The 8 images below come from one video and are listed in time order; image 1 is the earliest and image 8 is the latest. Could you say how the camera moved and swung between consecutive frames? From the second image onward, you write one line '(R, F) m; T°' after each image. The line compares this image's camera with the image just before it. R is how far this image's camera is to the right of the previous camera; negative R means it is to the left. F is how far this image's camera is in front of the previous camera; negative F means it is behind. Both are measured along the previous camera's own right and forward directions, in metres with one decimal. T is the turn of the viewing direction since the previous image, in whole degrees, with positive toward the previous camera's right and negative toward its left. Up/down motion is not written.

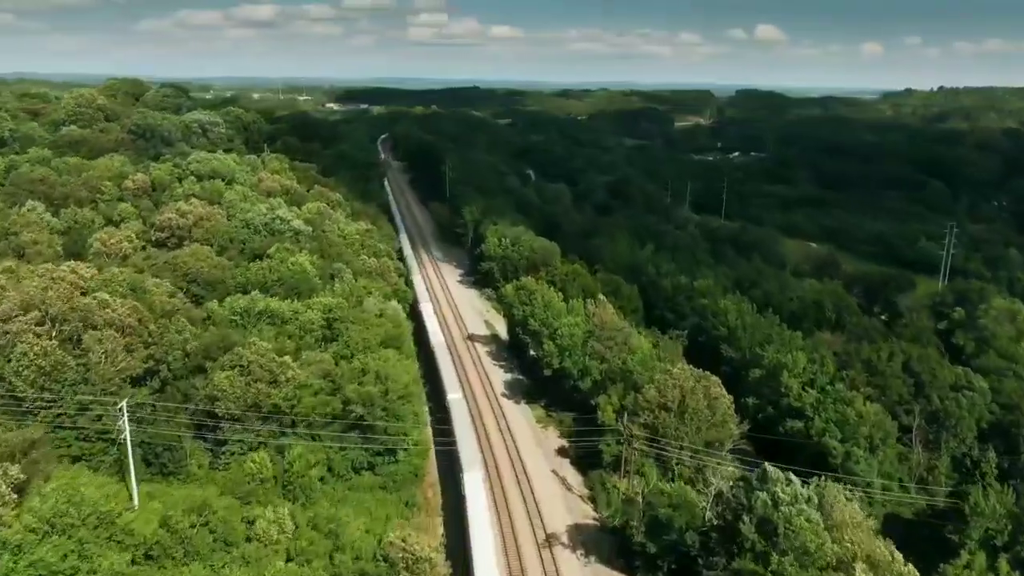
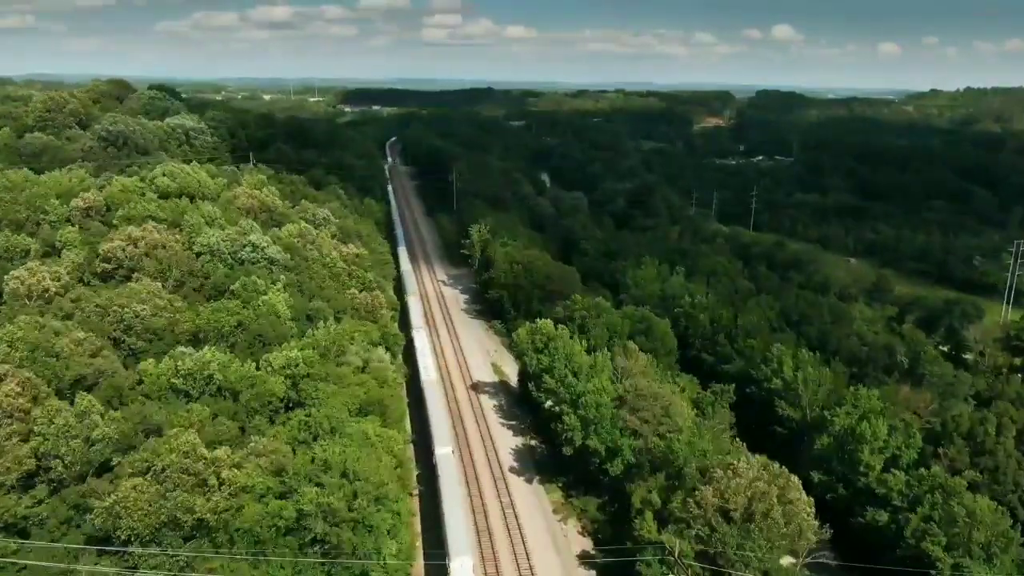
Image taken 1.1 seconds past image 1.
(+0.1, +8.6) m; -1°
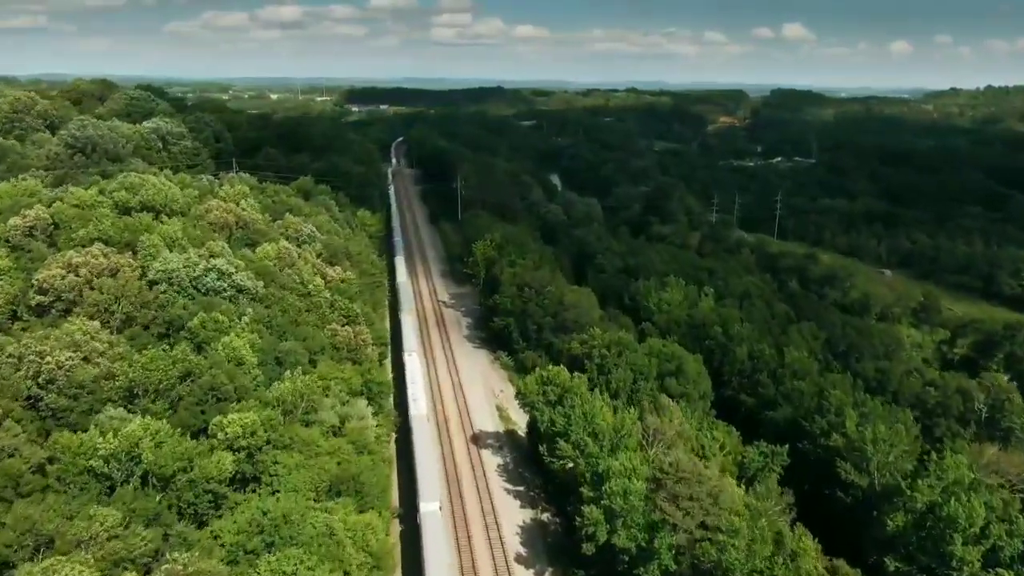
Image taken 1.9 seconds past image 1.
(+0.1, +7.0) m; -1°
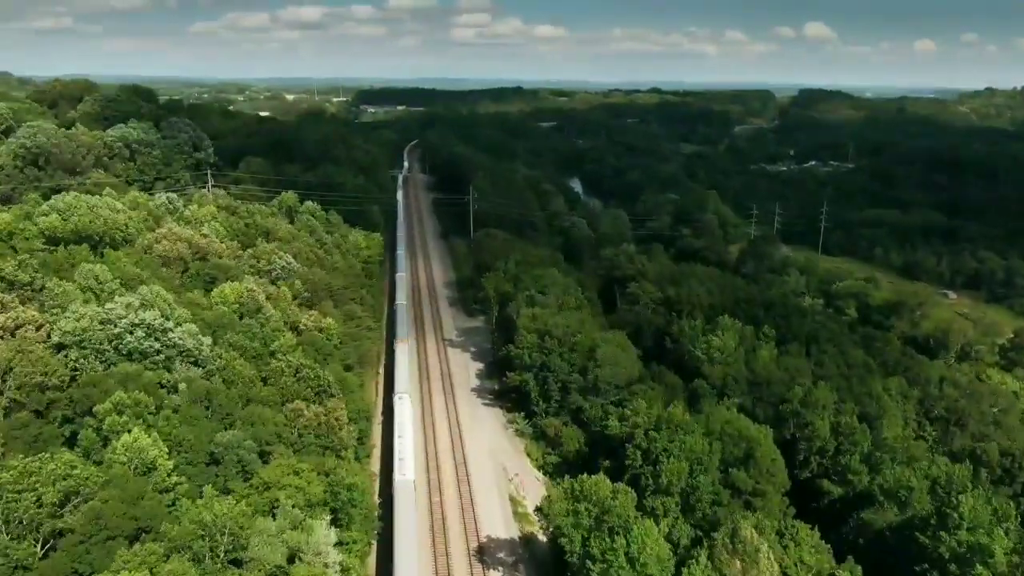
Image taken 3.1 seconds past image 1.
(0.0, +9.7) m; -1°
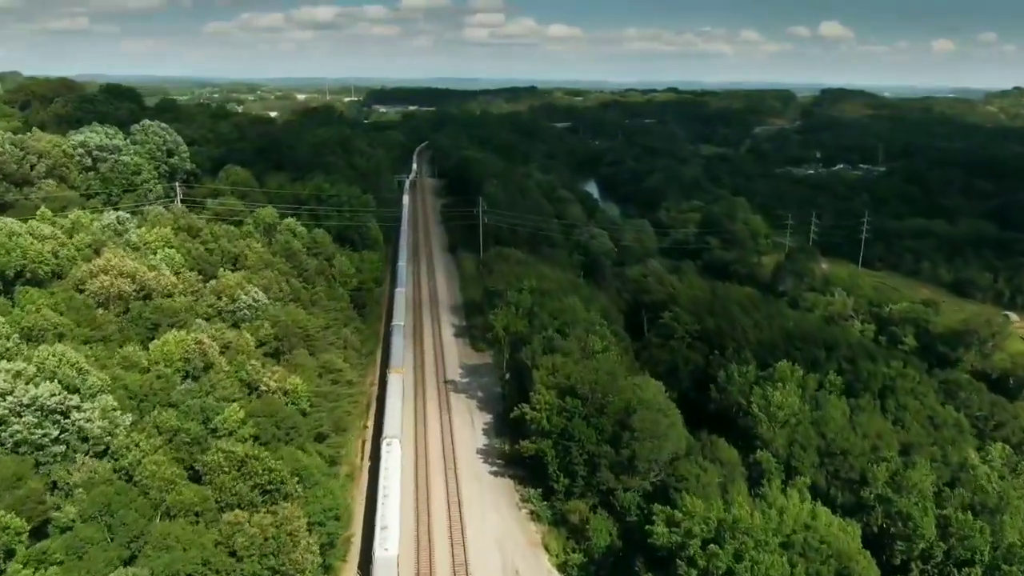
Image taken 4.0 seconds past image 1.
(-0.1, +8.0) m; -1°
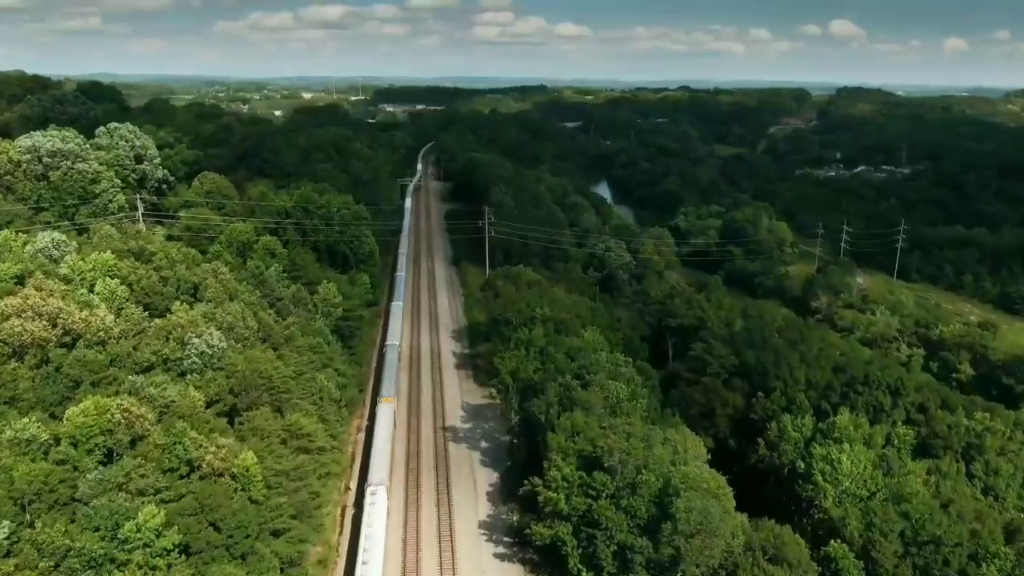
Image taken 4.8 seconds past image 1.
(-0.1, +6.6) m; -1°
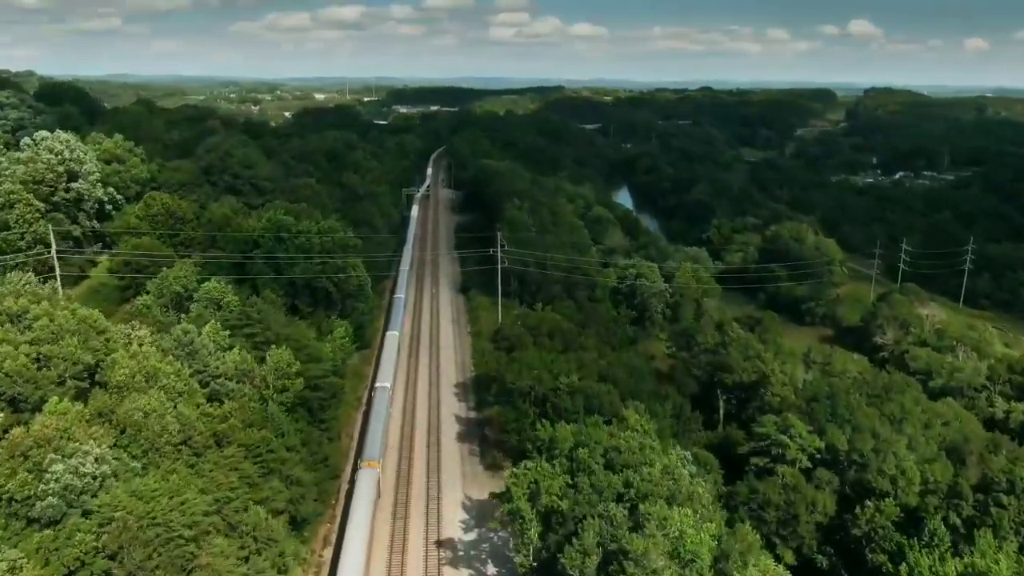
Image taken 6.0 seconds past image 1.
(-0.2, +10.0) m; -1°
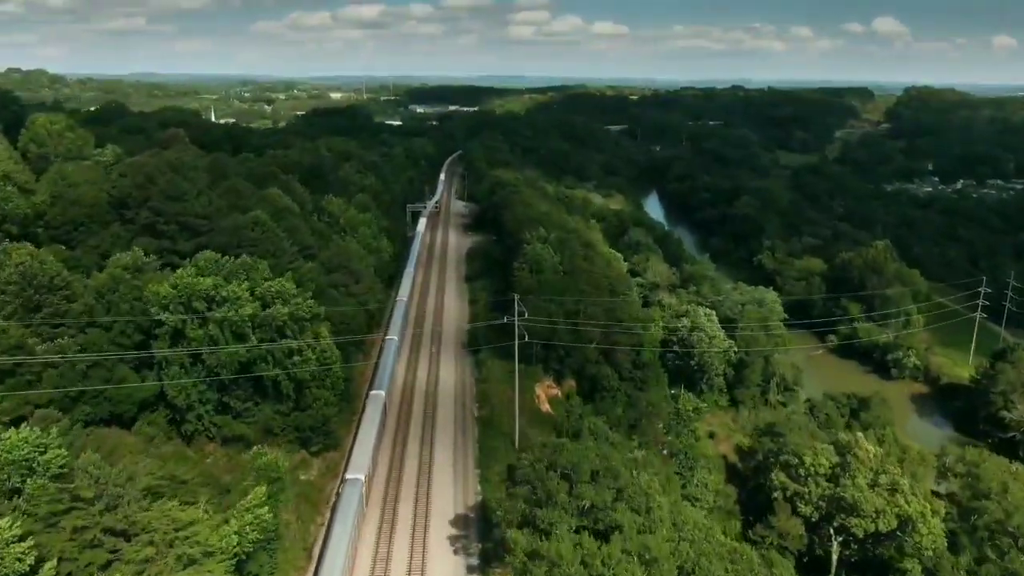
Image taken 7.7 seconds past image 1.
(-0.1, +14.0) m; -2°
